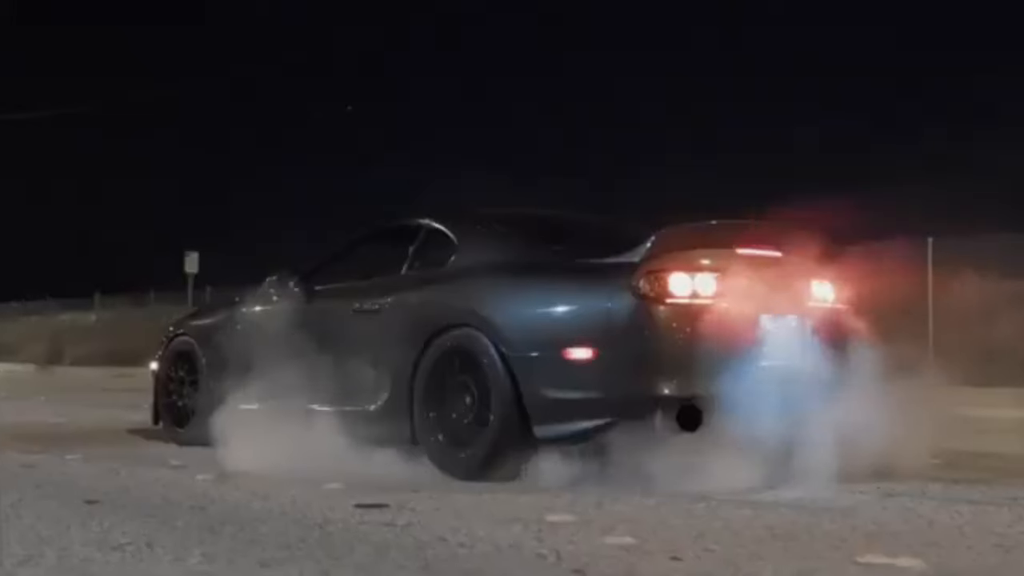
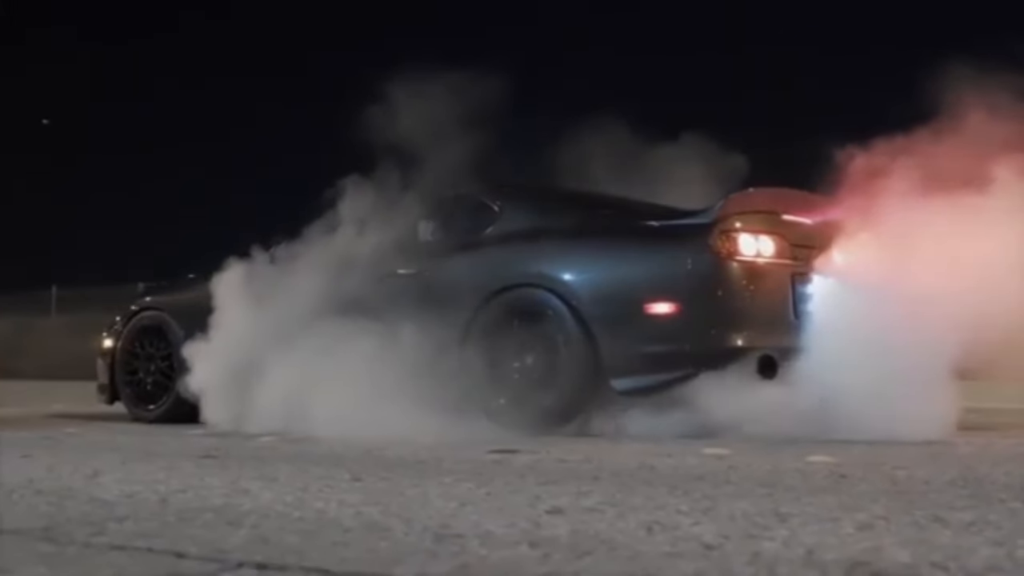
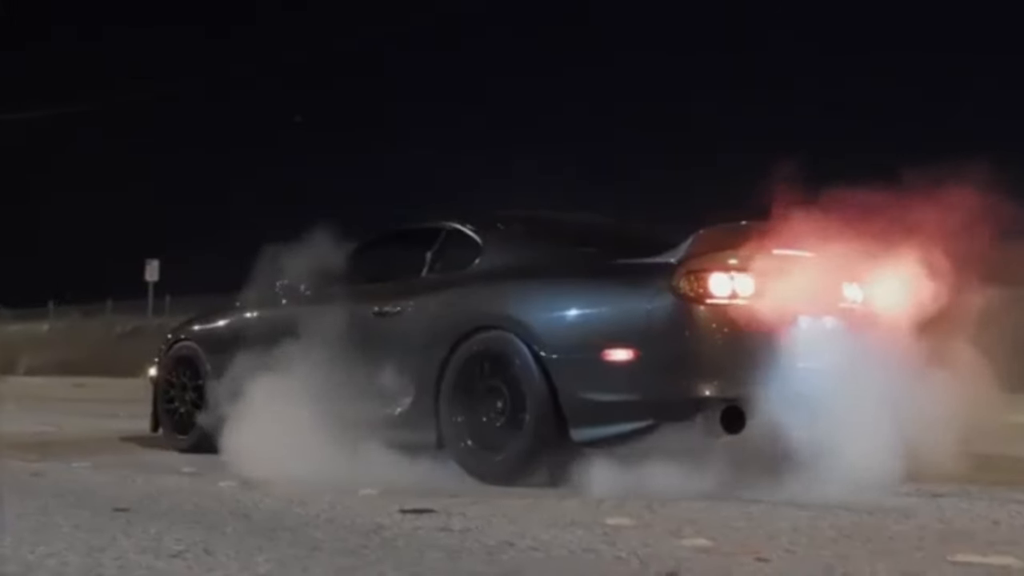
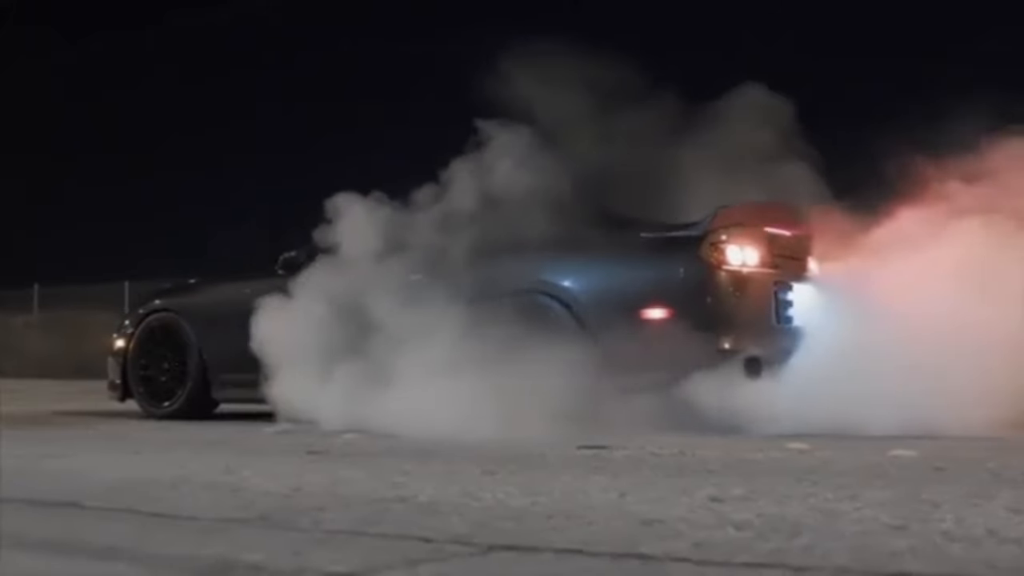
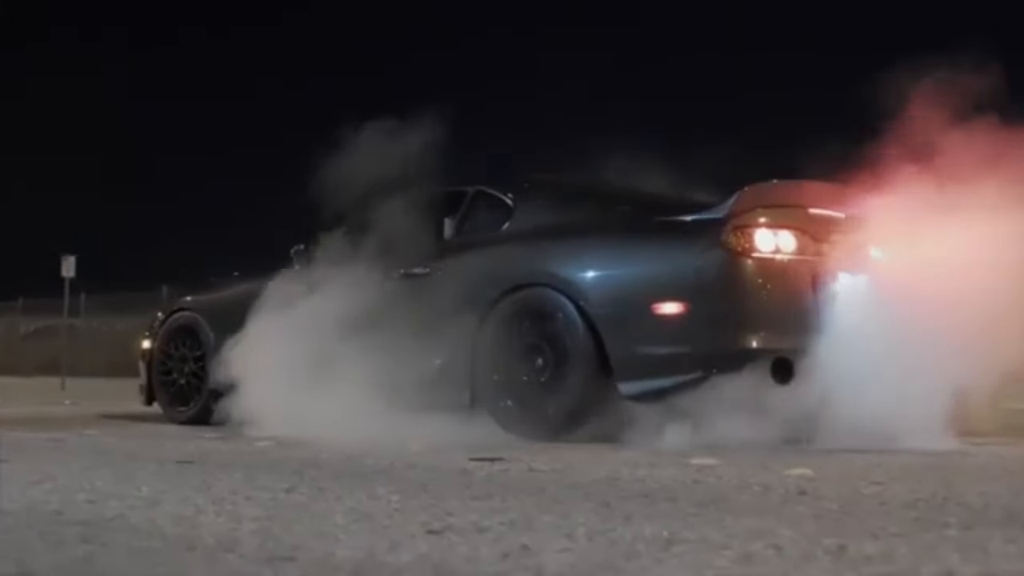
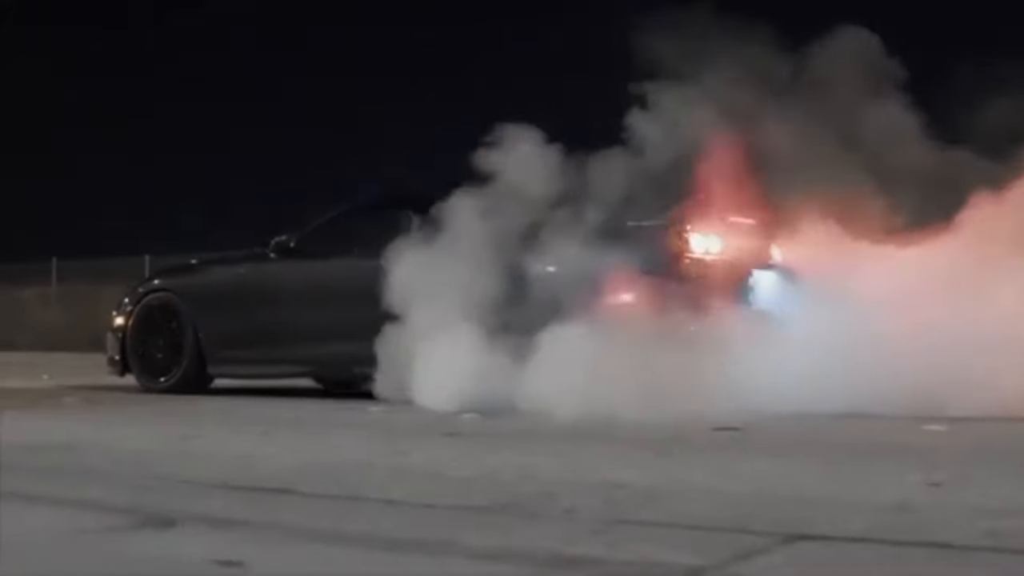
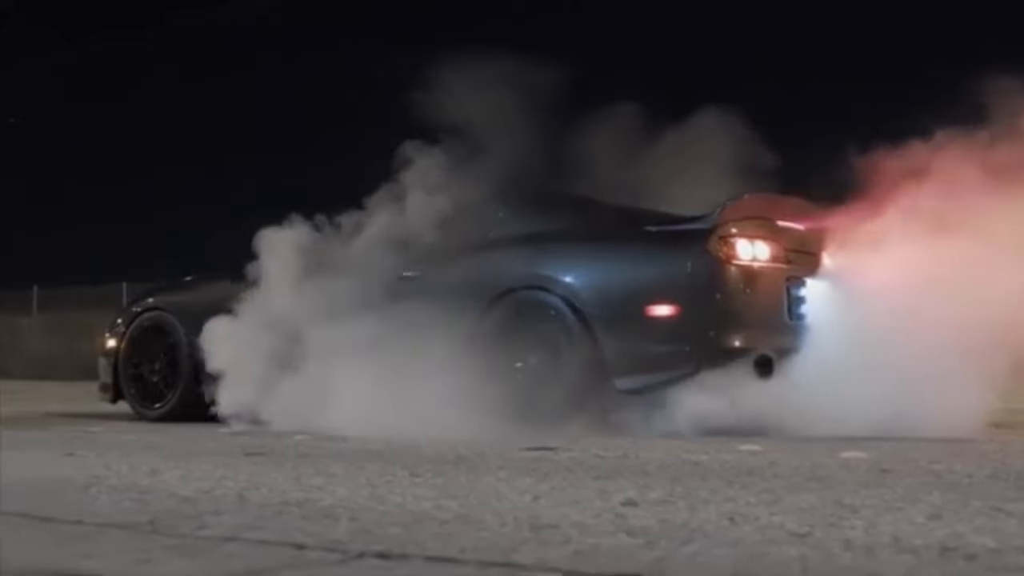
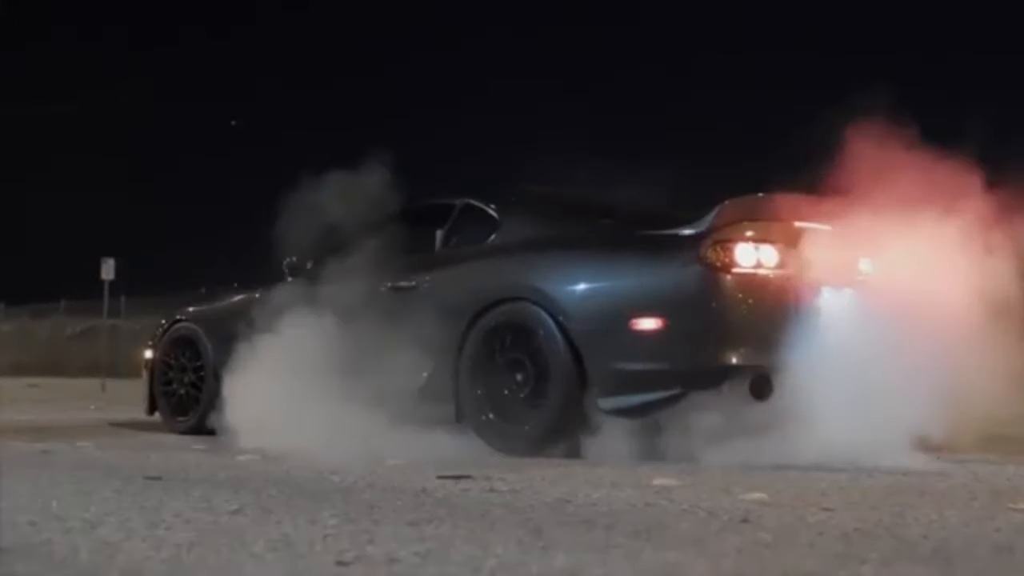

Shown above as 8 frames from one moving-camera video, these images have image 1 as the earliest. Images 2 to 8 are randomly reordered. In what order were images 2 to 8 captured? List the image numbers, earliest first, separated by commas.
3, 8, 5, 2, 7, 4, 6
